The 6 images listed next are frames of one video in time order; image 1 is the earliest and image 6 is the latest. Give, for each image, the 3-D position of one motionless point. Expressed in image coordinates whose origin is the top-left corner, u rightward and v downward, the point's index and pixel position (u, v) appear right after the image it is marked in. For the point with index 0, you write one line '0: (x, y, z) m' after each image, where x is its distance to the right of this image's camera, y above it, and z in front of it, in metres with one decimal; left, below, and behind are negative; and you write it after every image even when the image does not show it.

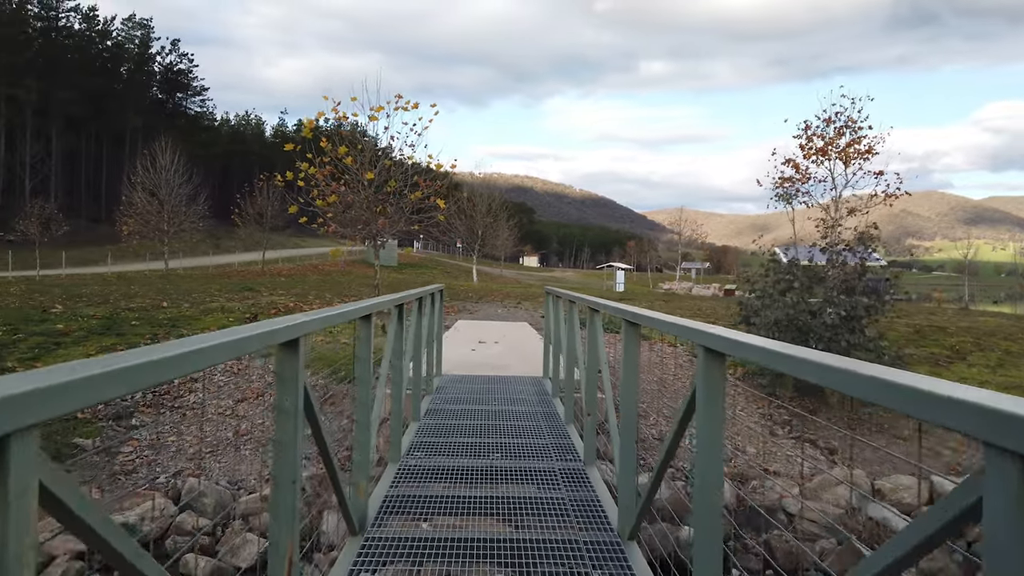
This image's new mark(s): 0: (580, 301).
0: (+0.5, -0.1, +4.3) m
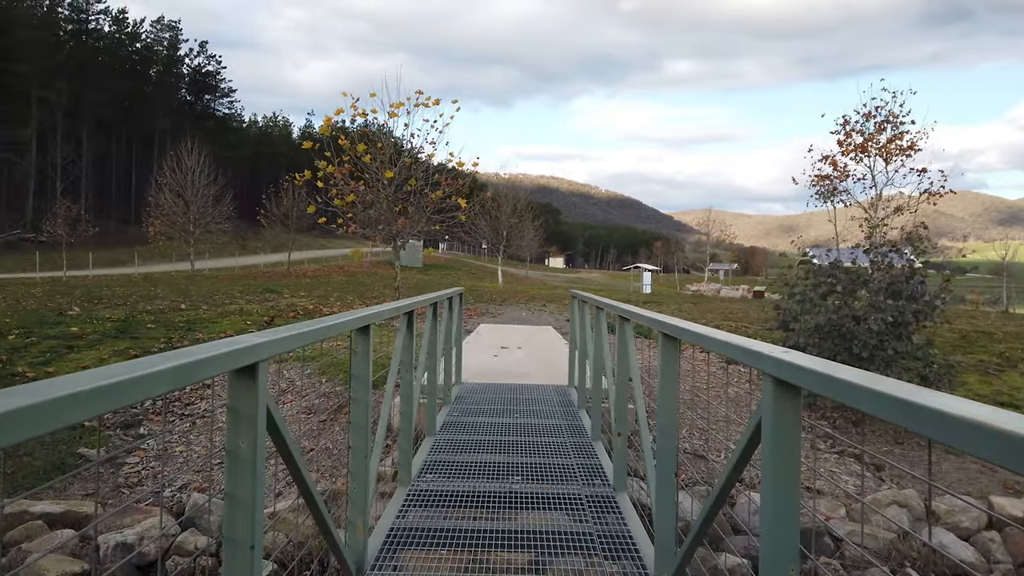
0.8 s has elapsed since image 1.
0: (+0.7, -0.1, +3.9) m
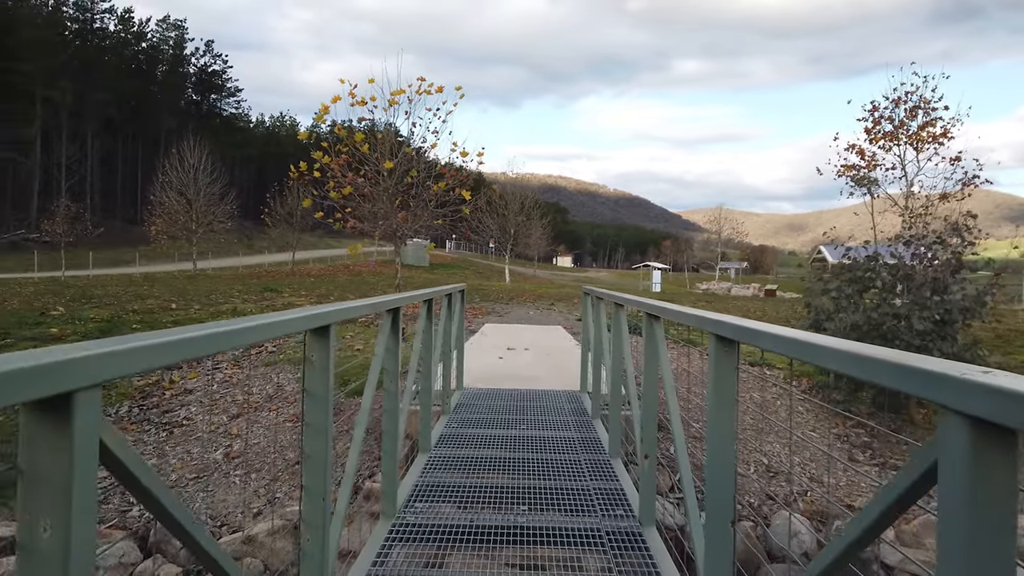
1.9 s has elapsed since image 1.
0: (+0.7, -0.1, +3.3) m
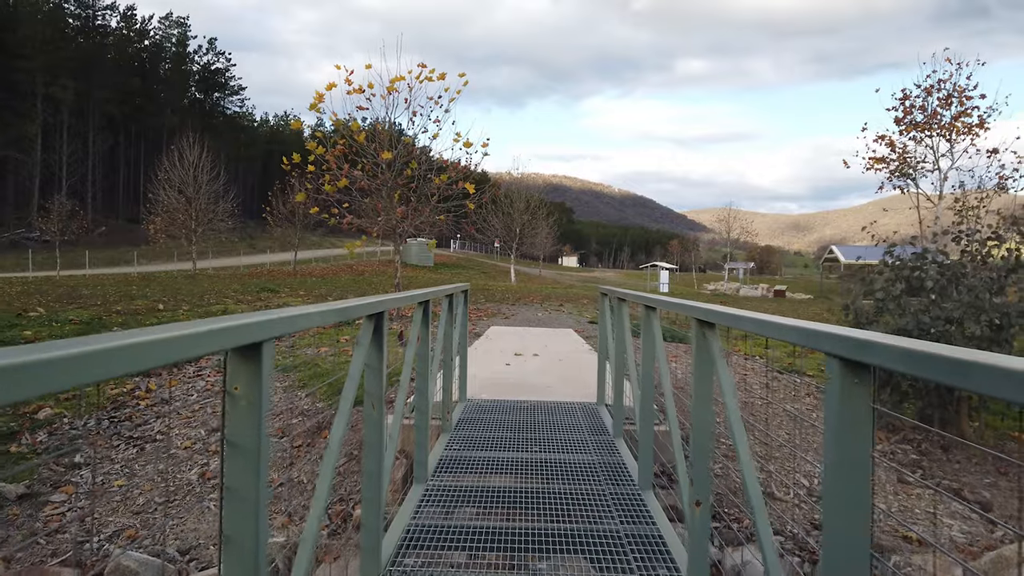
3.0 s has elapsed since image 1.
0: (+0.8, -0.1, +2.8) m
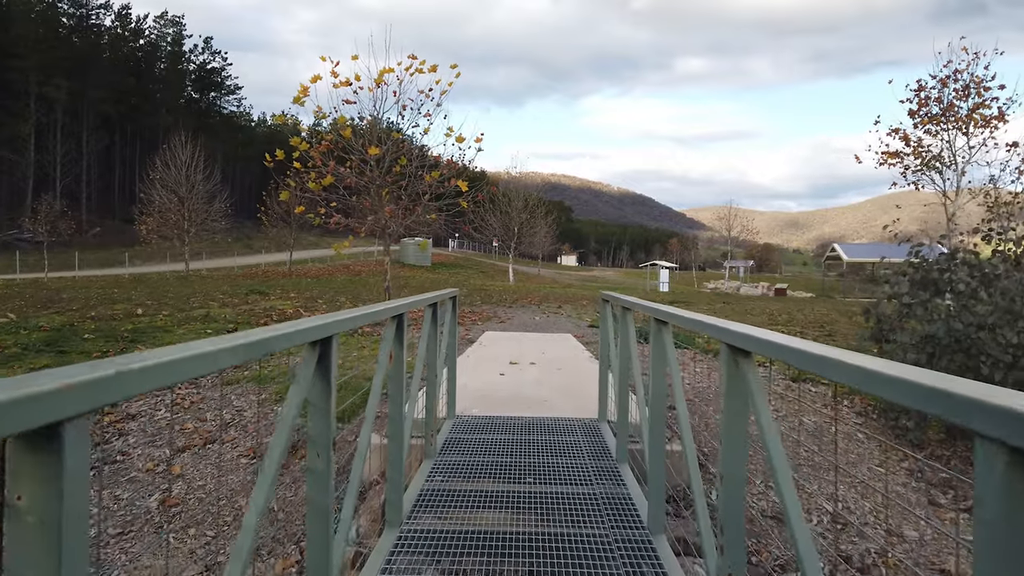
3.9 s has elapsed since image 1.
0: (+0.7, -0.1, +2.4) m
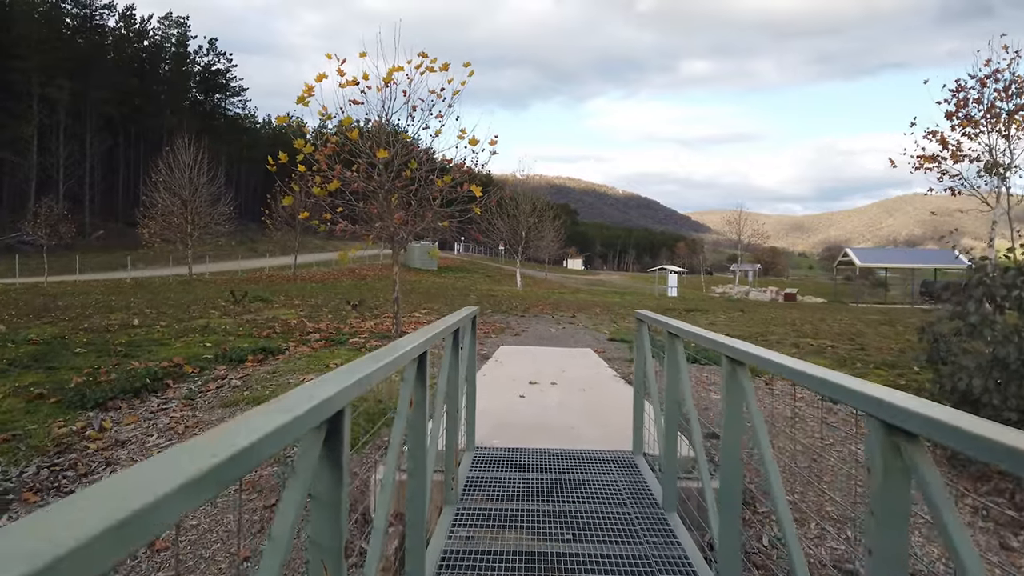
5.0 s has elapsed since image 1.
0: (+0.9, -0.2, +1.9) m
